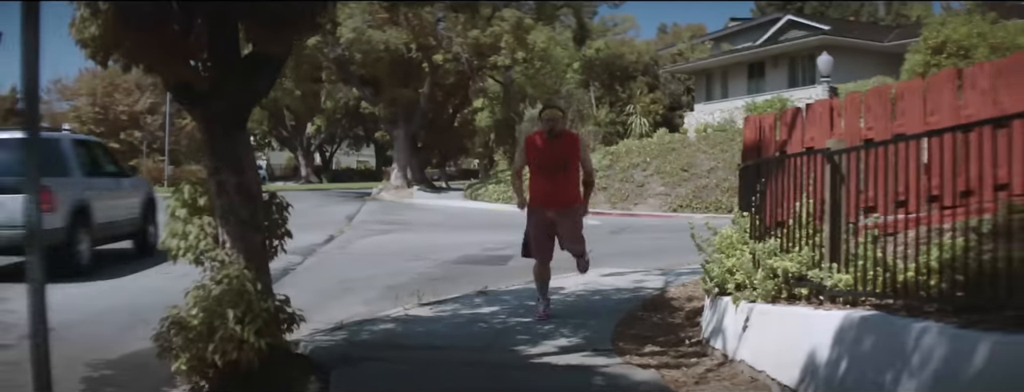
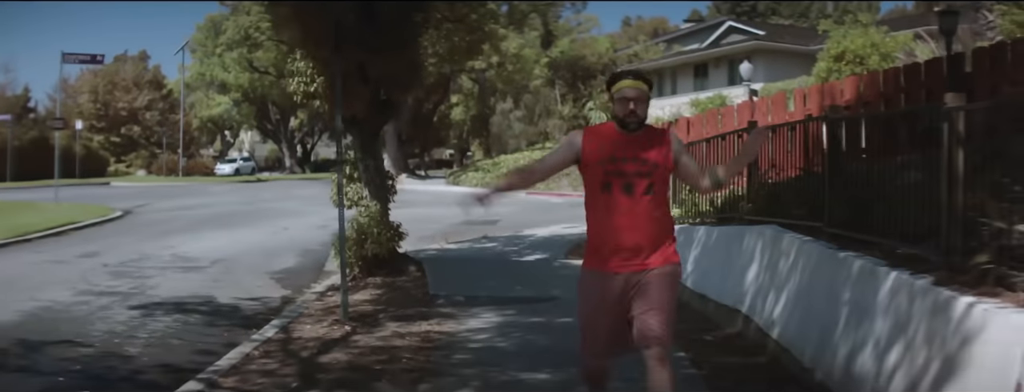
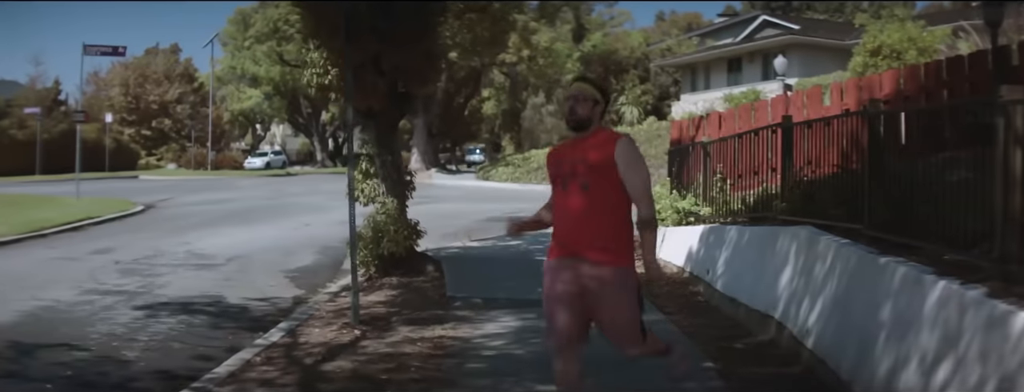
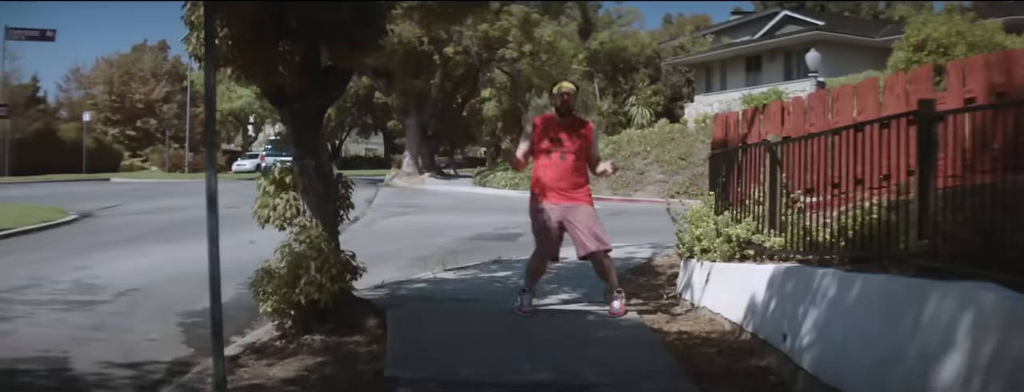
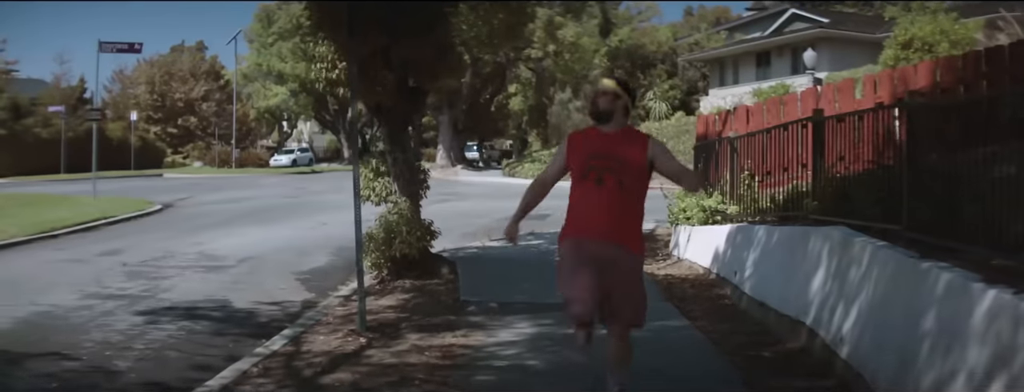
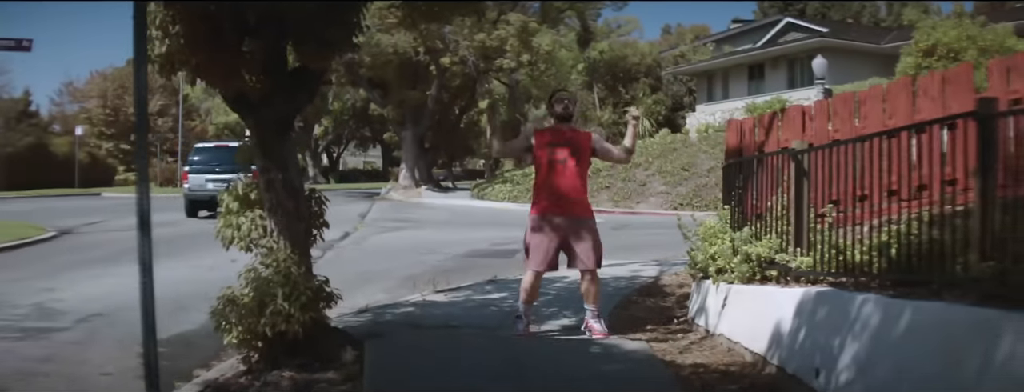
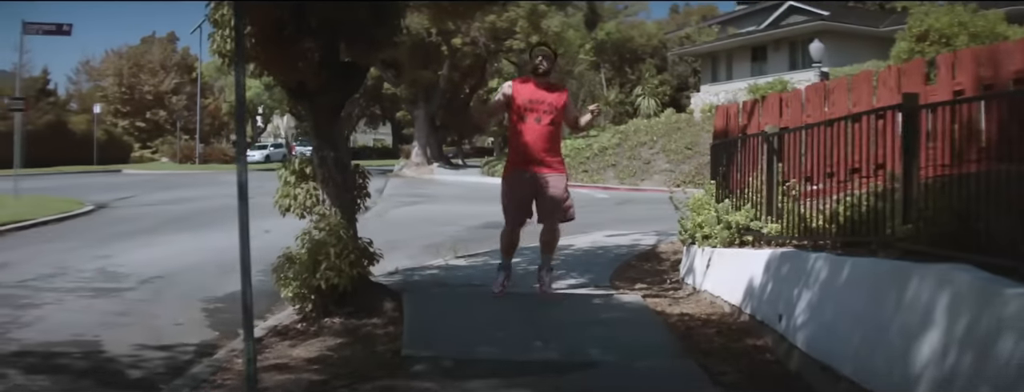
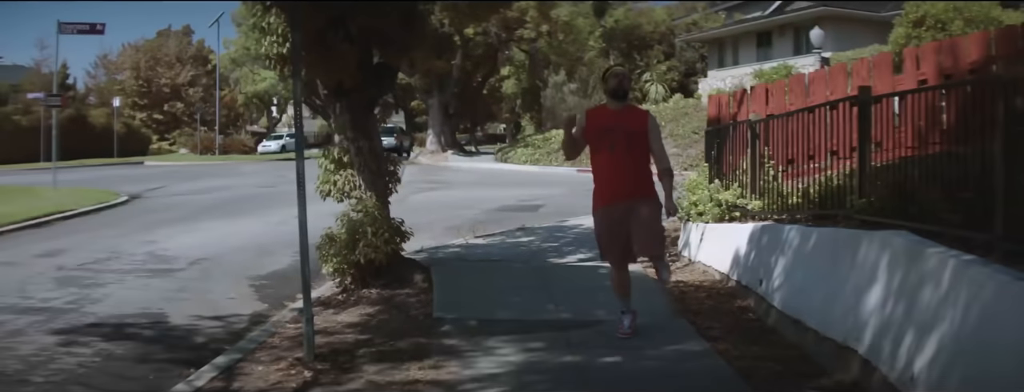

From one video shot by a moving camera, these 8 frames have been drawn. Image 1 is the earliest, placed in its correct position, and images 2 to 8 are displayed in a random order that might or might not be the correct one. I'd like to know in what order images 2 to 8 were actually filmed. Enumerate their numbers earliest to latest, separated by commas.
6, 4, 7, 8, 5, 3, 2
